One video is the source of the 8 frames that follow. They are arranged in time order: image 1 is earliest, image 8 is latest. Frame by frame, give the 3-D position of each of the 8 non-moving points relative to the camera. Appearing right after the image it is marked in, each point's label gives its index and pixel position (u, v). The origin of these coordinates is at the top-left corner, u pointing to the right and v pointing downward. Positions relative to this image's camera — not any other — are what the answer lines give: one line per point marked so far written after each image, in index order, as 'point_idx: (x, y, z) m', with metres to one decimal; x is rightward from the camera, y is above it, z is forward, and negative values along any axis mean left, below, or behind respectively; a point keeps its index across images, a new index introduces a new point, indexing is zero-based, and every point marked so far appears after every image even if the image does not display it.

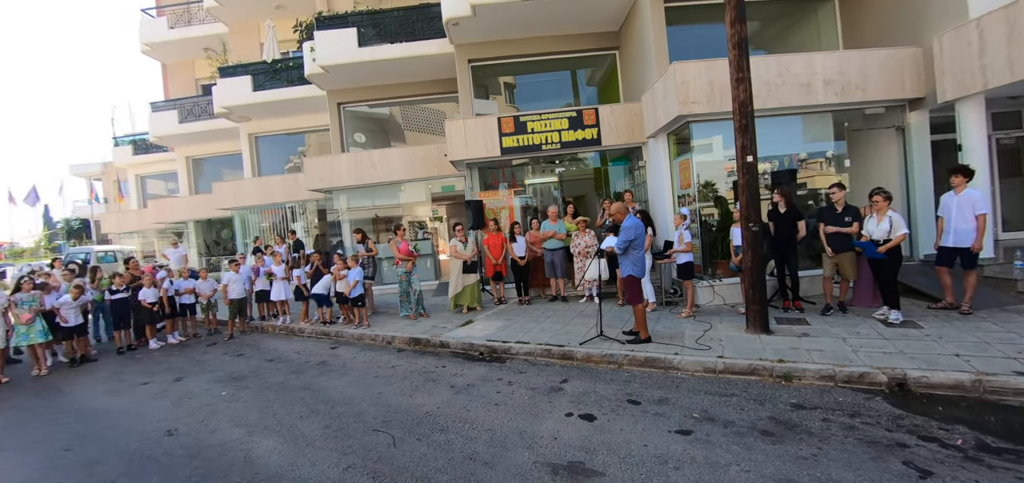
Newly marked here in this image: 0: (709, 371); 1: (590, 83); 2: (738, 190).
0: (+2.3, -1.5, +4.8) m
1: (+1.7, +4.3, +11.3) m
2: (+3.2, +0.7, +5.6) m
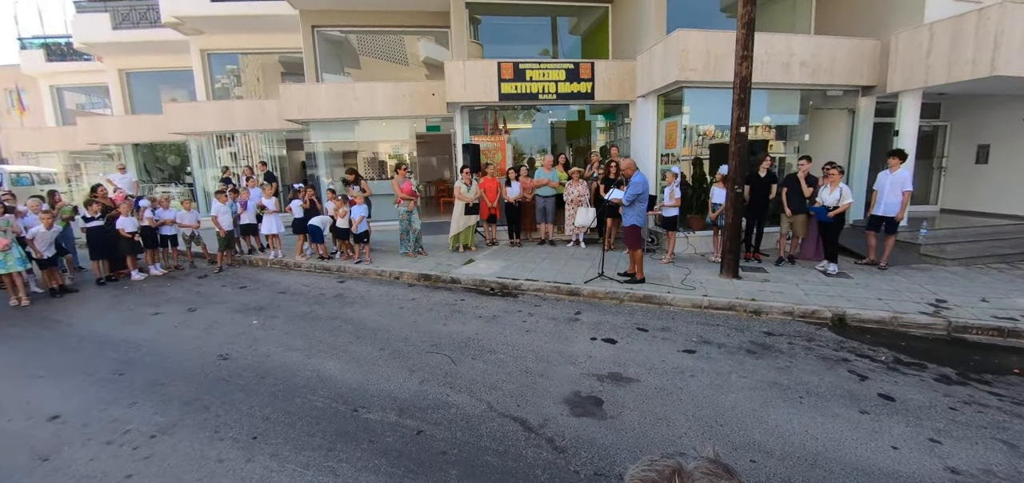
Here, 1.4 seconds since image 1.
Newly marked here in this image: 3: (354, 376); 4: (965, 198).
0: (+2.6, -0.9, +5.8) m
1: (+1.4, +5.7, +11.4) m
2: (+3.4, +1.3, +6.5) m
3: (-1.5, -1.3, +4.0) m
4: (+10.6, +1.0, +9.7) m
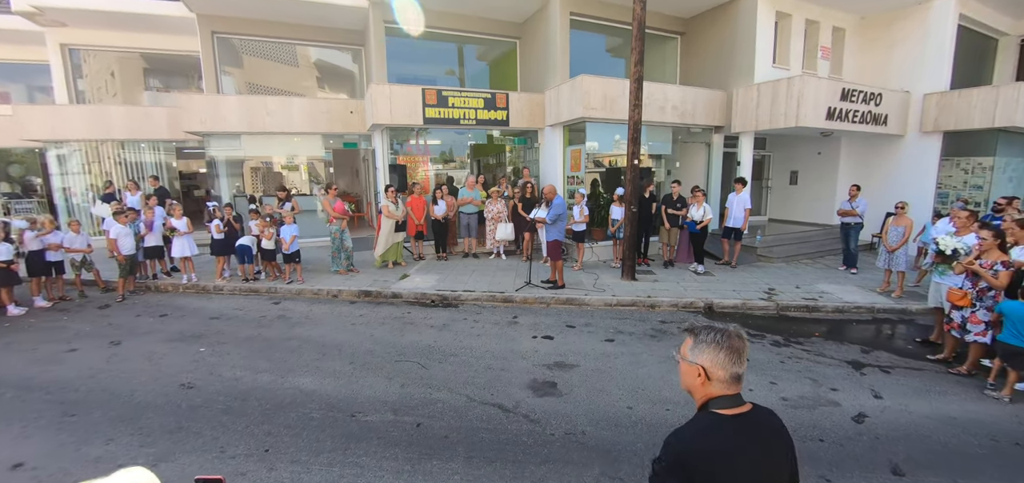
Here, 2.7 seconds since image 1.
0: (+1.7, -1.1, +7.2) m
1: (-1.0, +5.4, +12.3) m
2: (+2.3, +1.1, +8.0) m
3: (-1.8, -1.5, +4.4) m
4: (+8.4, +1.0, +12.8) m
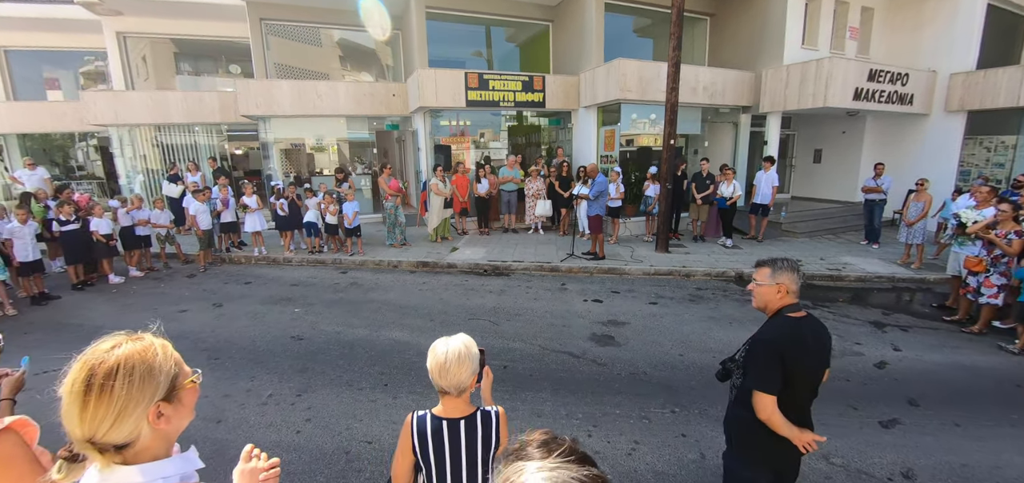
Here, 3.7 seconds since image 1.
0: (+2.5, -0.6, +7.8) m
1: (-0.1, +6.1, +12.7) m
2: (+3.1, +1.6, +8.5) m
3: (-1.1, -1.2, +5.1) m
4: (+9.4, +1.7, +13.2) m
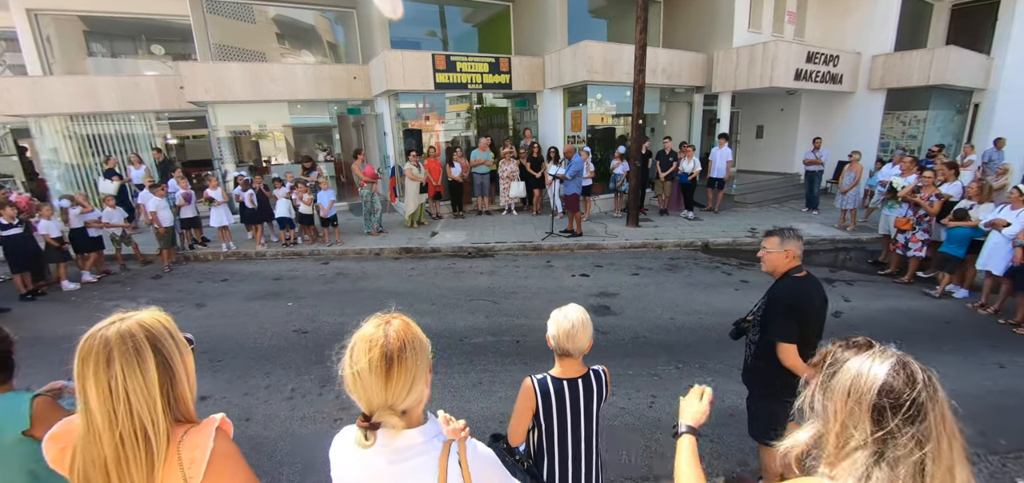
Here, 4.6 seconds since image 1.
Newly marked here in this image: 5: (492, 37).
0: (+2.2, -0.1, +8.3) m
1: (-1.3, +6.6, +12.6) m
2: (+2.6, +2.2, +9.0) m
3: (-1.0, -1.0, +5.2) m
4: (+8.3, +2.8, +14.4) m
5: (-0.6, +6.4, +12.9) m
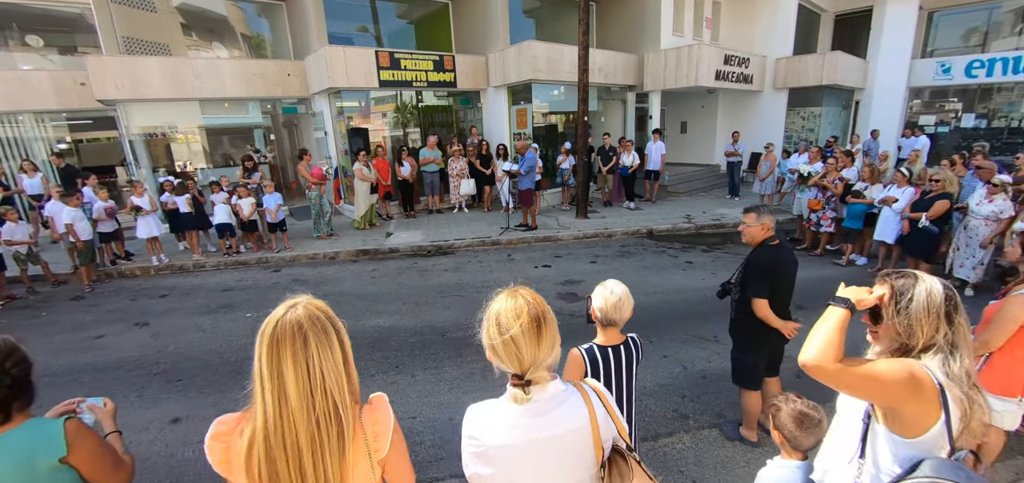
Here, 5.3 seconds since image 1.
0: (+1.4, +0.1, +8.7) m
1: (-3.1, +6.6, +12.4) m
2: (+1.5, +2.4, +9.5) m
3: (-1.3, -1.0, +5.2) m
4: (+6.3, +3.3, +15.6) m
5: (-2.5, +6.4, +12.8) m
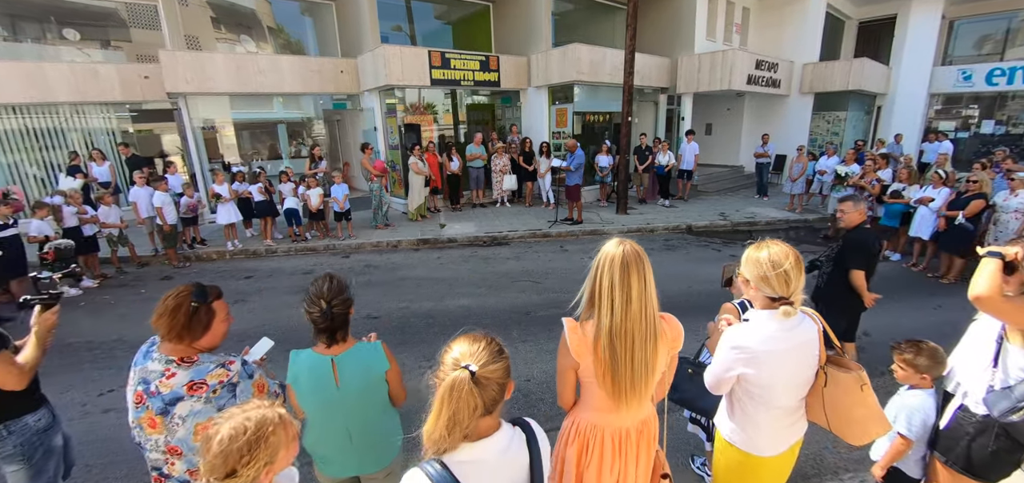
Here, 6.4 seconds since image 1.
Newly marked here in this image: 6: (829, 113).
0: (+2.4, +0.2, +9.2) m
1: (-1.9, +6.8, +12.8) m
2: (+2.6, +2.5, +9.9) m
3: (-0.3, -0.8, +5.7) m
4: (+7.4, +3.4, +16.1) m
5: (-1.3, +6.6, +13.3) m
6: (+10.5, +4.3, +13.8) m
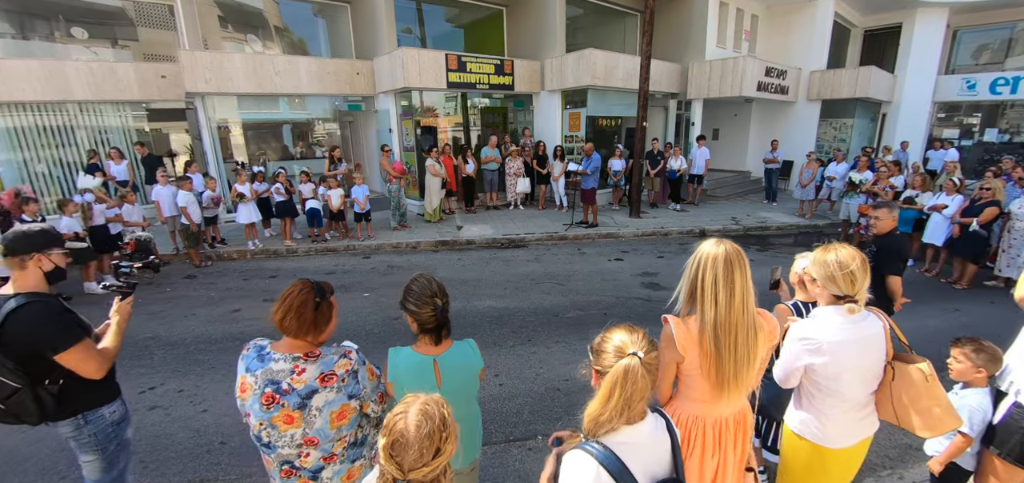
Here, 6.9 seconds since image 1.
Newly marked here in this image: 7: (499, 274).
0: (+2.8, +0.1, +9.3) m
1: (-1.5, +6.8, +12.9) m
2: (+3.0, +2.4, +10.0) m
3: (+0.1, -0.9, +5.8) m
4: (+7.7, +3.2, +16.2) m
5: (-0.9, +6.6, +13.4) m
6: (+10.8, +4.1, +14.0) m
7: (-0.2, -0.6, +7.0) m
